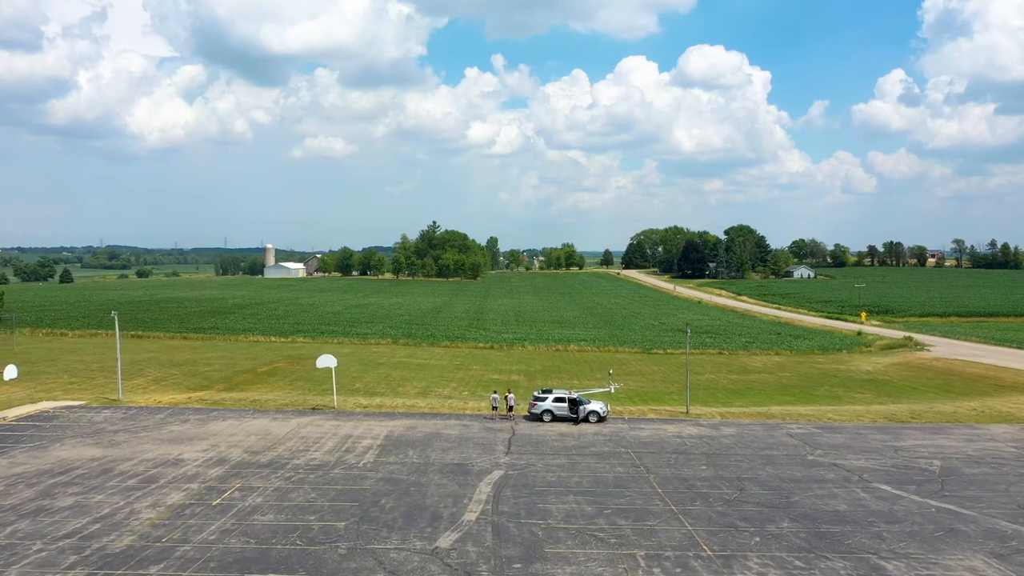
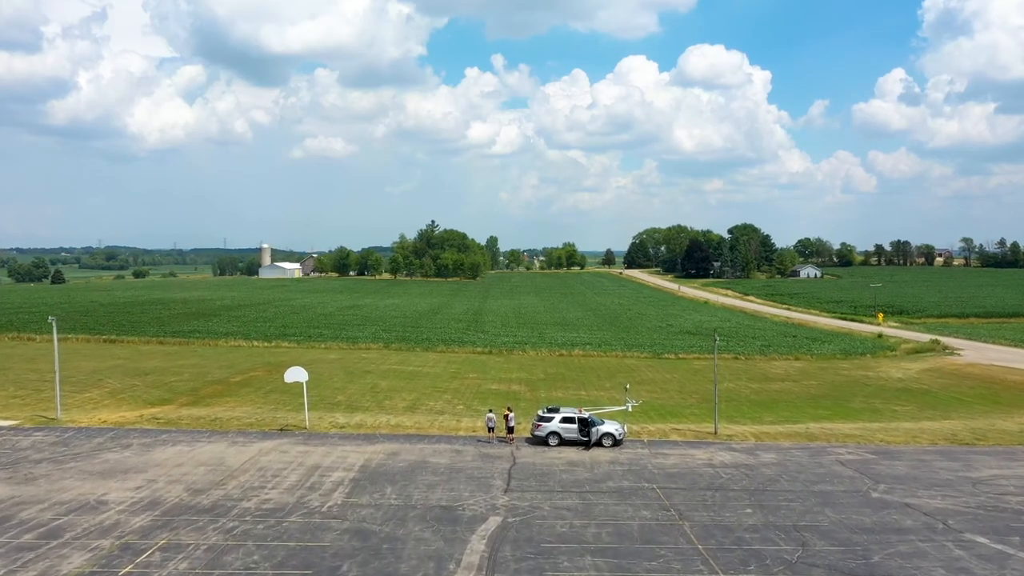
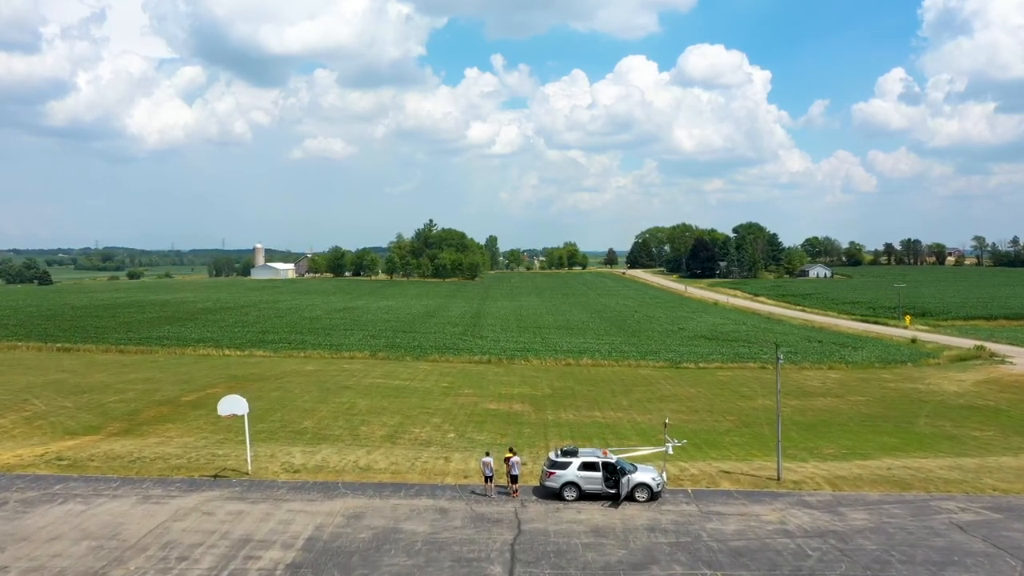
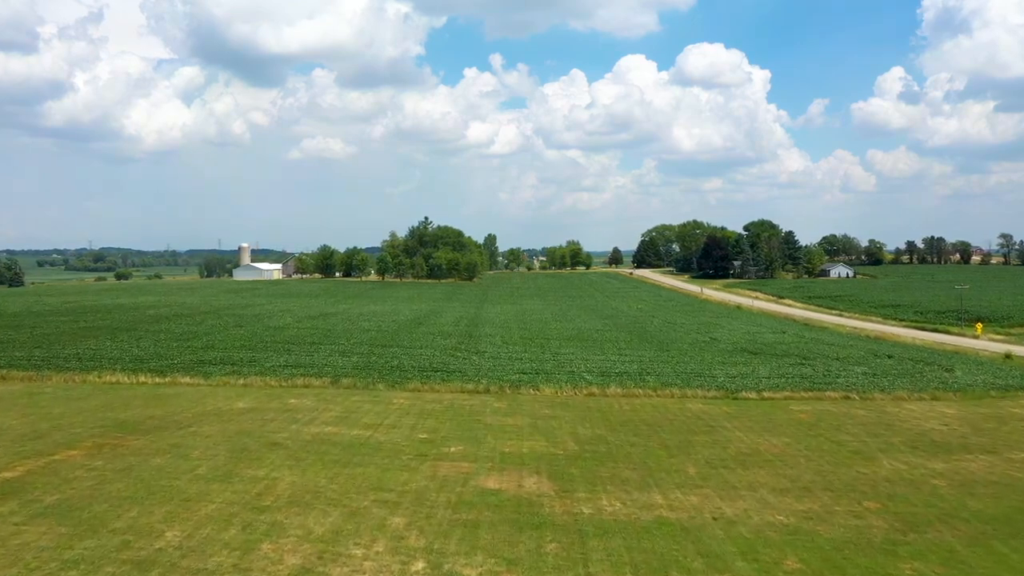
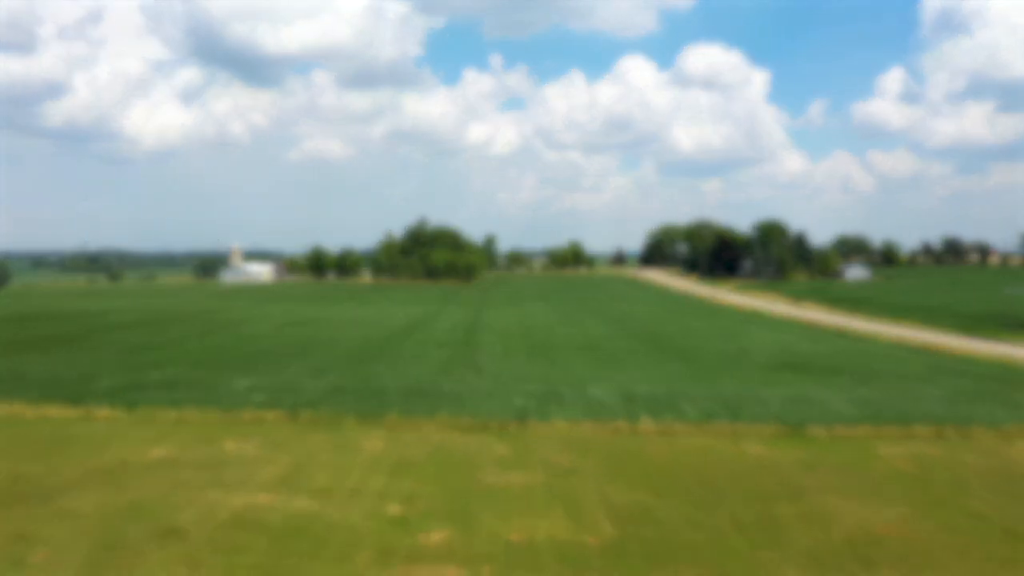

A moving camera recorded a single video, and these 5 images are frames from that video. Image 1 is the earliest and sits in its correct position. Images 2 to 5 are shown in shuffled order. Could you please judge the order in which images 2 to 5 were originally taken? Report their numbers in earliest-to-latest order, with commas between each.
2, 3, 4, 5
